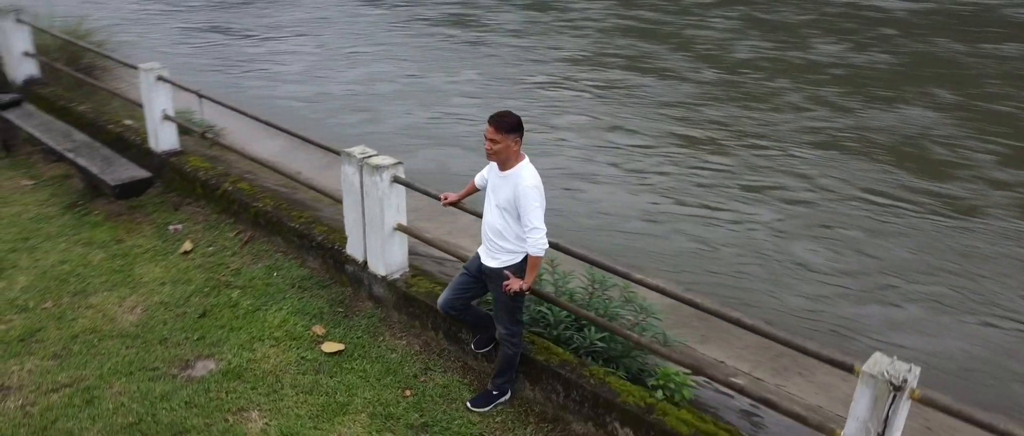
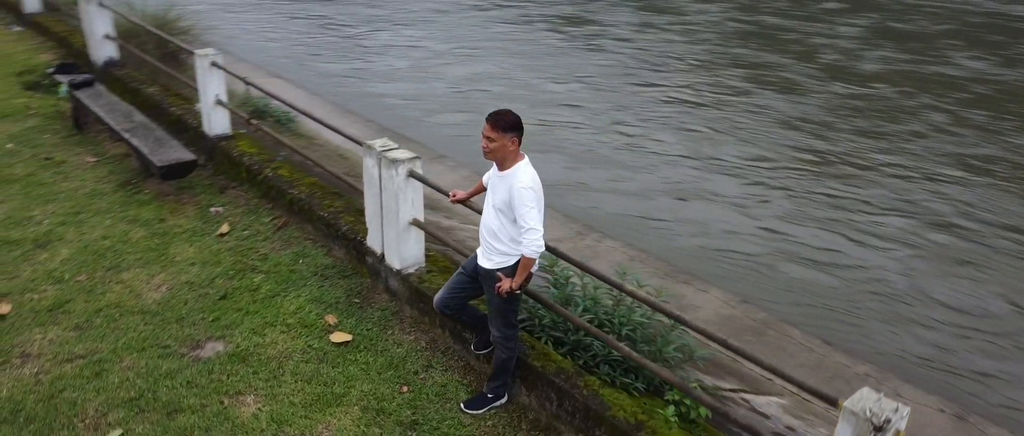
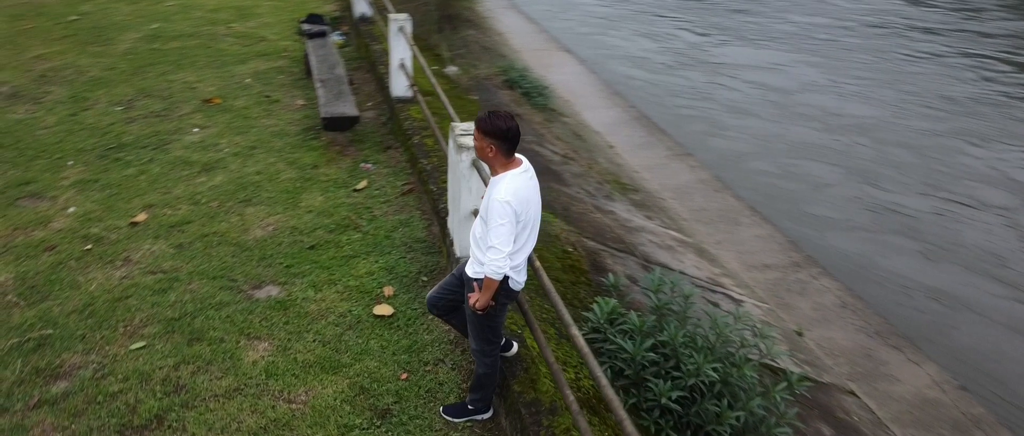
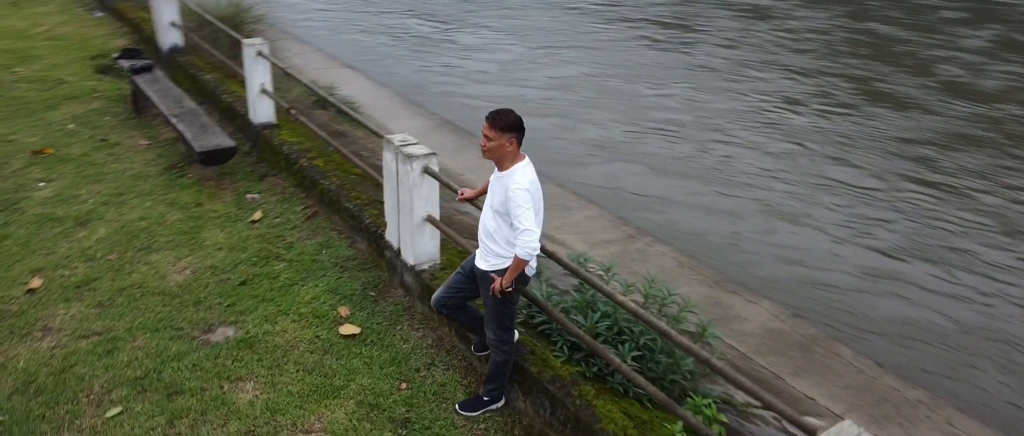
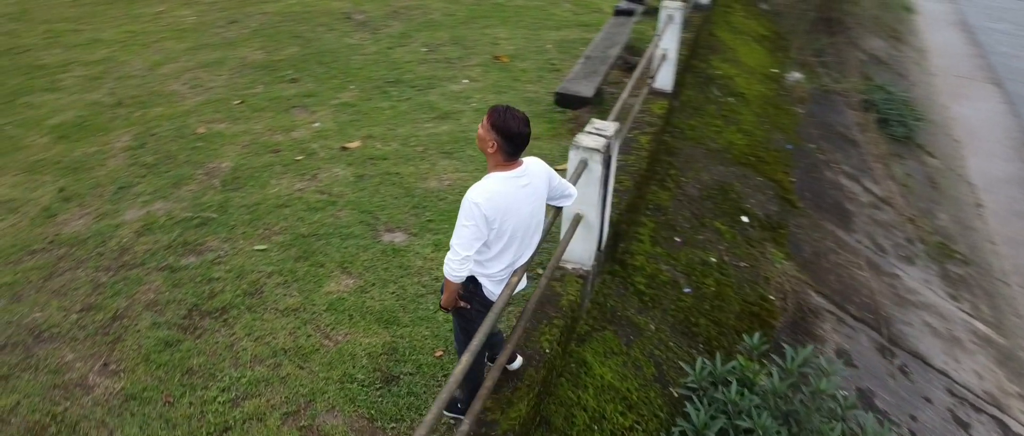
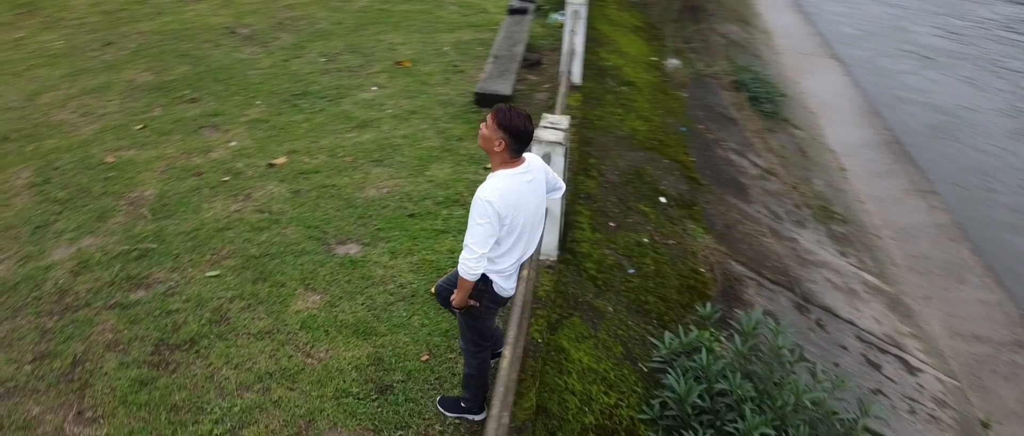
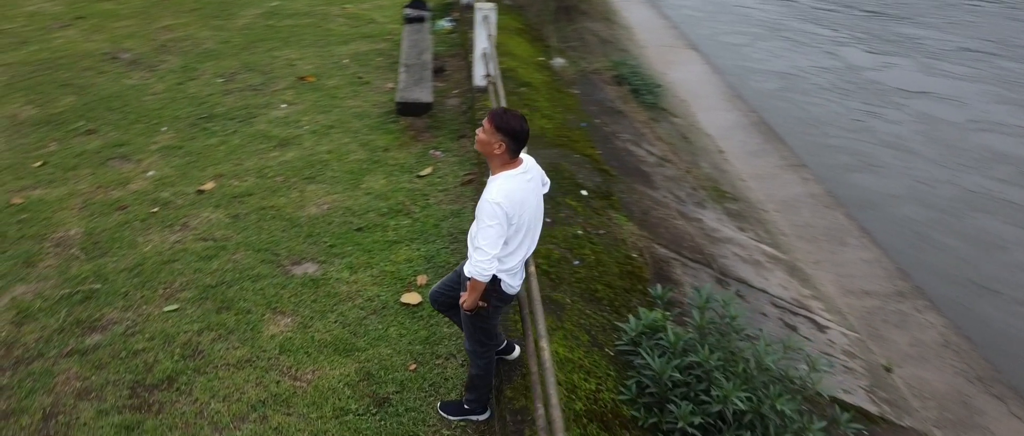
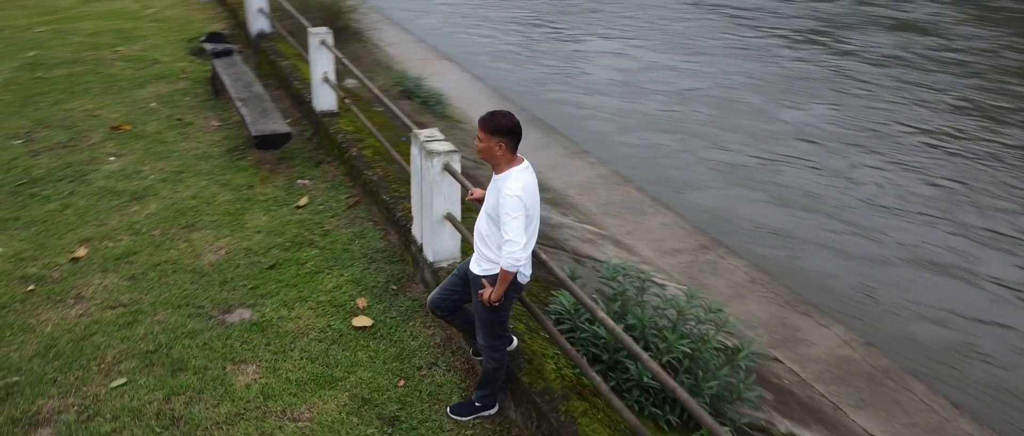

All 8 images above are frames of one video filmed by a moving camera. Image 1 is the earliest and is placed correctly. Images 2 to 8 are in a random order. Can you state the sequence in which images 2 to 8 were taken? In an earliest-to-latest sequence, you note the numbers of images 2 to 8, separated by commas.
2, 4, 8, 3, 7, 6, 5
